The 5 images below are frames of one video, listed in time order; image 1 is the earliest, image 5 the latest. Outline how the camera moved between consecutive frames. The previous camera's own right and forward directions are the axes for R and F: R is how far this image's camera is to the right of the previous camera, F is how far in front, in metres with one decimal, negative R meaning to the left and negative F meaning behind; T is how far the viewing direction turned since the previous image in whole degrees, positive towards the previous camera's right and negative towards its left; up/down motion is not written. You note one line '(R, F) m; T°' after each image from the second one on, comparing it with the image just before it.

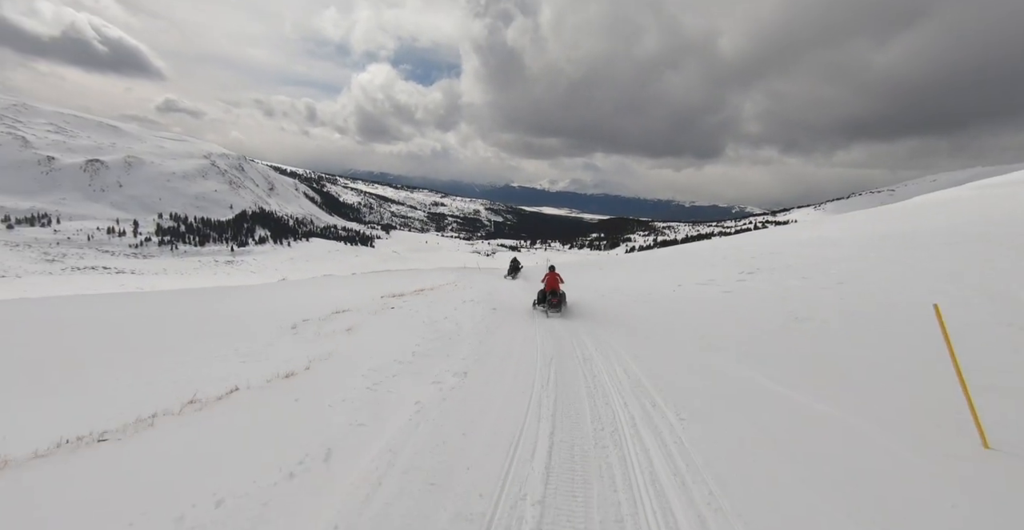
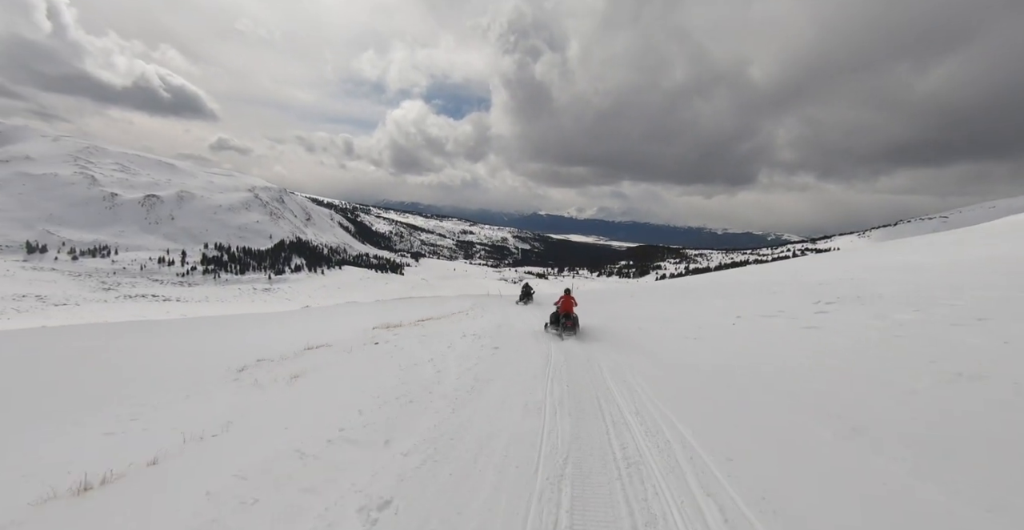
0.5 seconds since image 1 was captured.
(+0.4, +0.3) m; -4°
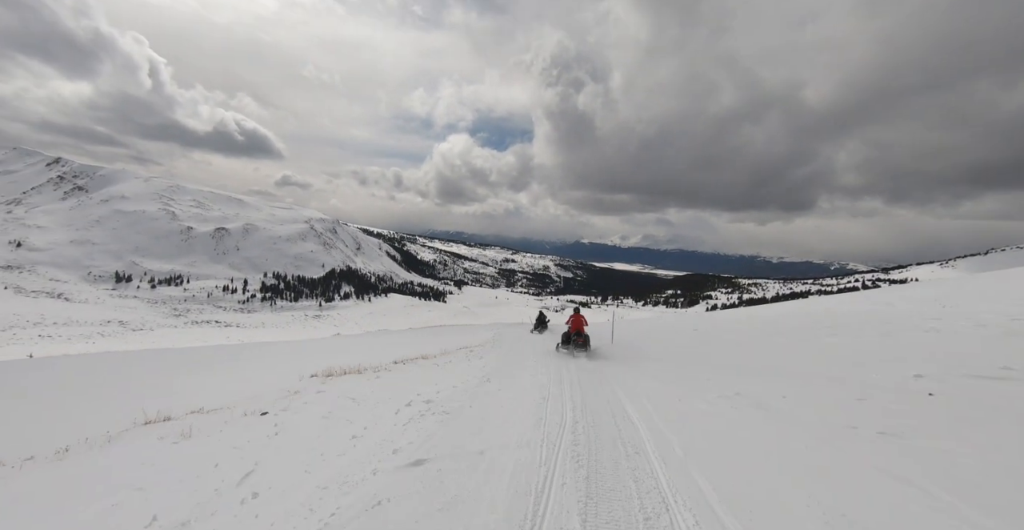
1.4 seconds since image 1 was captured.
(+0.6, +0.5) m; -6°
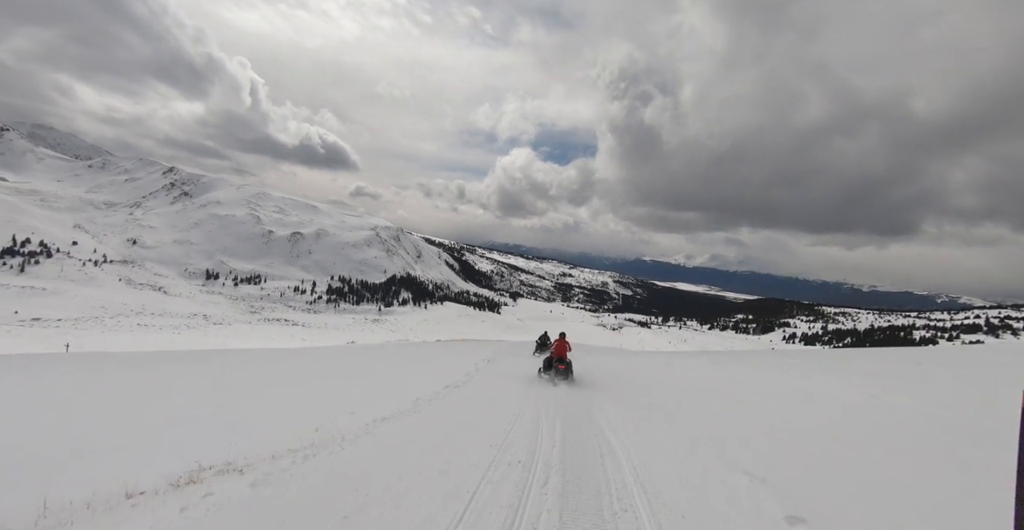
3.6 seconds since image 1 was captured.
(+0.4, +2.6) m; -8°
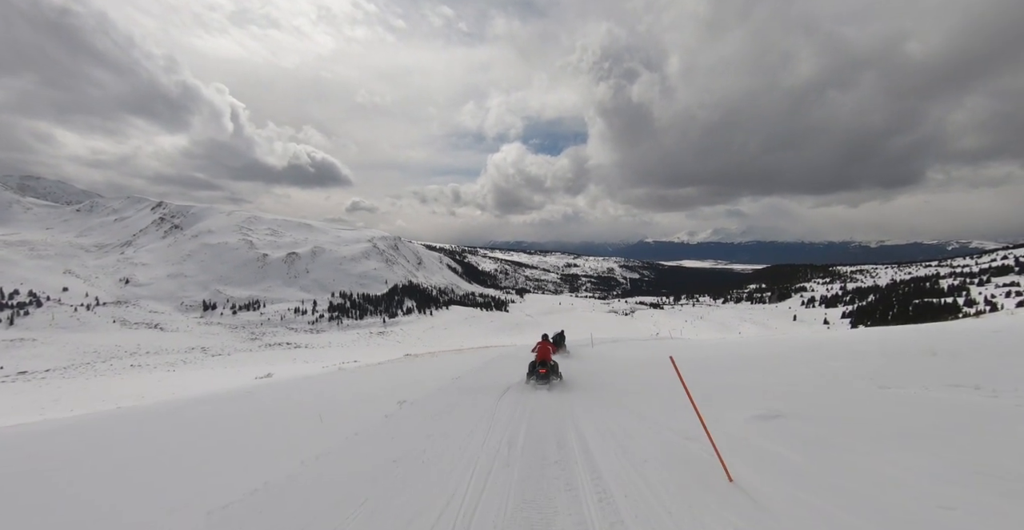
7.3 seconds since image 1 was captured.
(+0.1, +5.7) m; 0°
